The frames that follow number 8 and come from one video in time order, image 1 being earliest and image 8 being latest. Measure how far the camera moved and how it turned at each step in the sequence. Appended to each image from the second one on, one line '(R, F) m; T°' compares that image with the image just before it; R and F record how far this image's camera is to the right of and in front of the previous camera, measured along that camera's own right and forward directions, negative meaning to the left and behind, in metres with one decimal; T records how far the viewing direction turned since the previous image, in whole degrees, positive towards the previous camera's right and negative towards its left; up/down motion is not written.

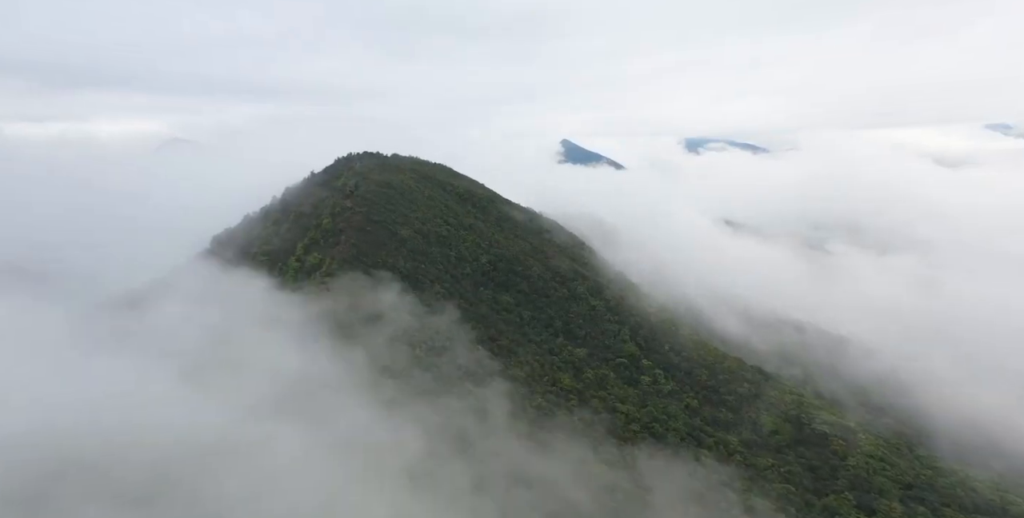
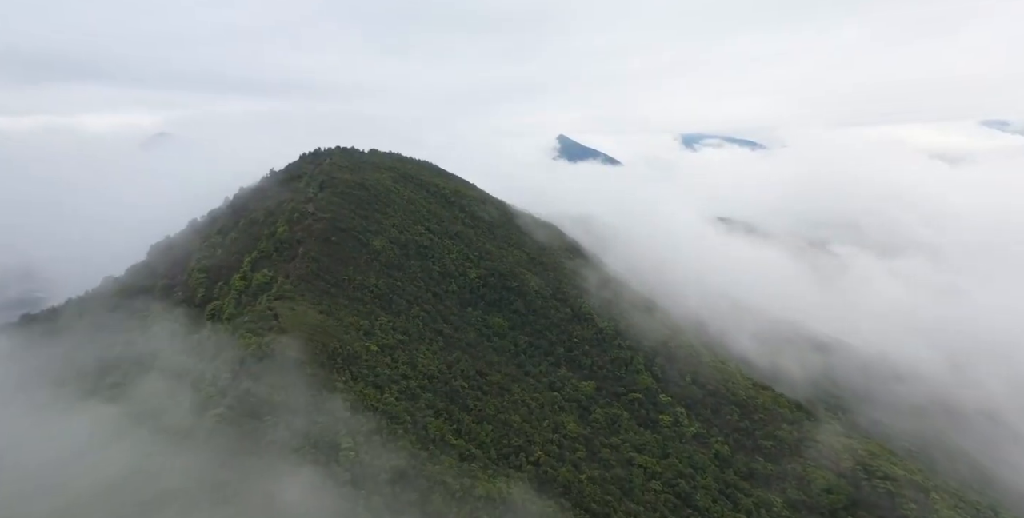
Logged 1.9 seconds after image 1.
(+0.4, +10.8) m; 0°
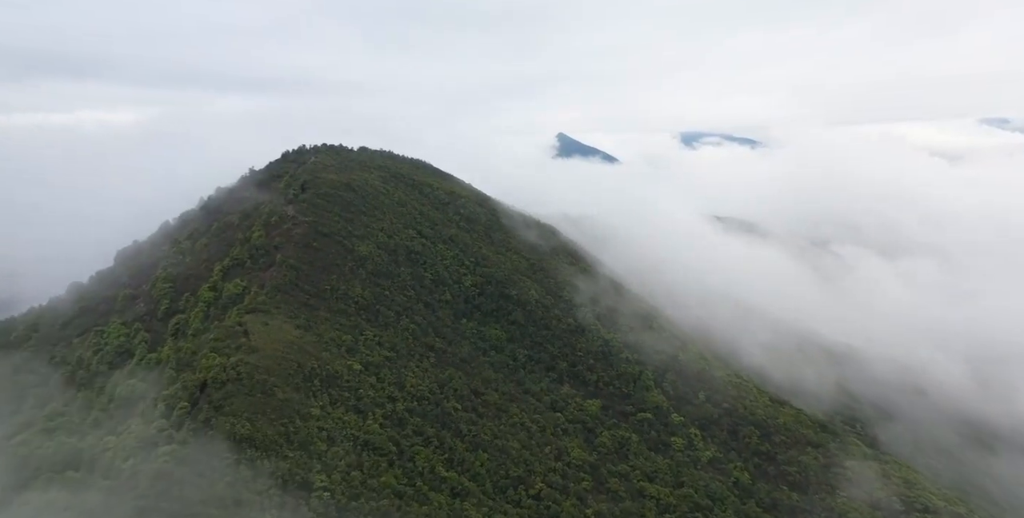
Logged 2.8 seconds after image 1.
(+0.1, +4.7) m; 0°
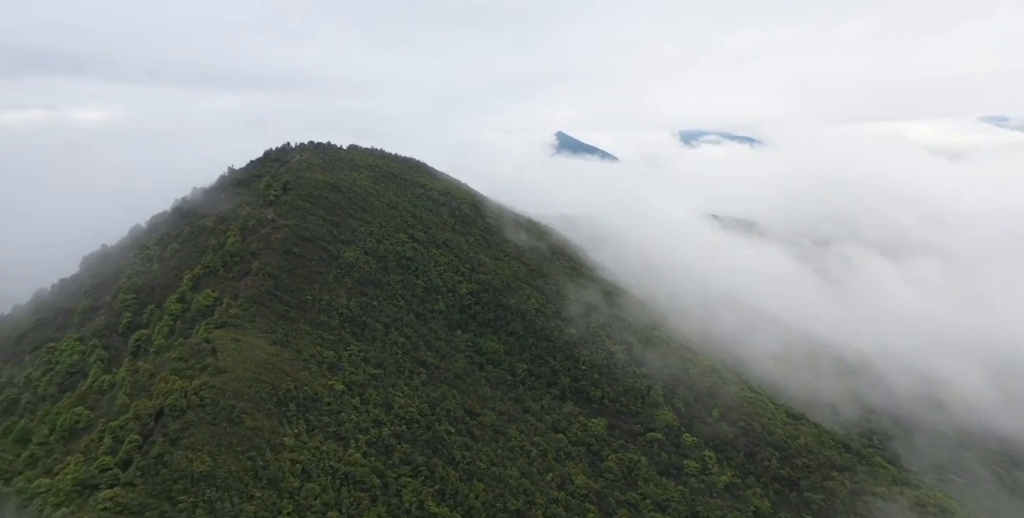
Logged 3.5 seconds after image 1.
(+0.1, +4.1) m; 0°
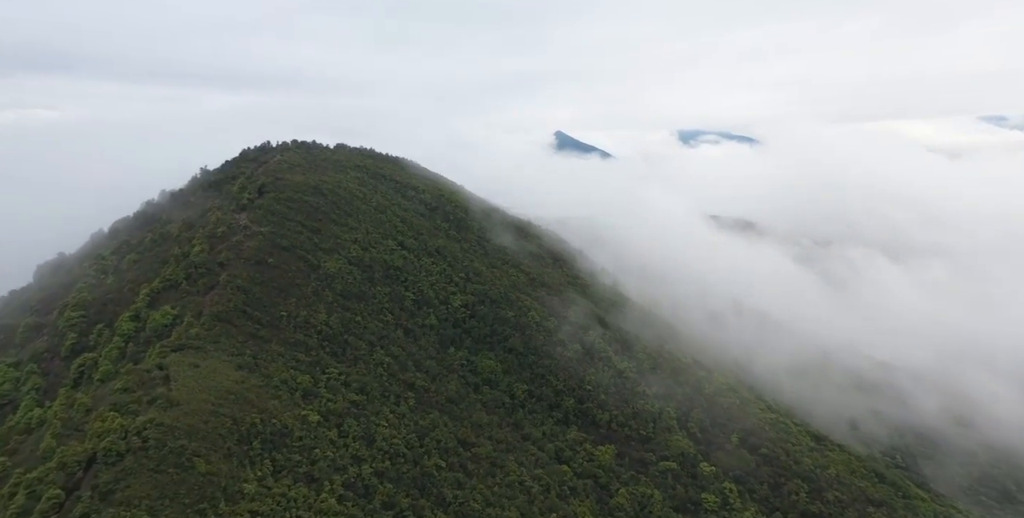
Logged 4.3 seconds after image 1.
(+0.1, +4.7) m; 0°
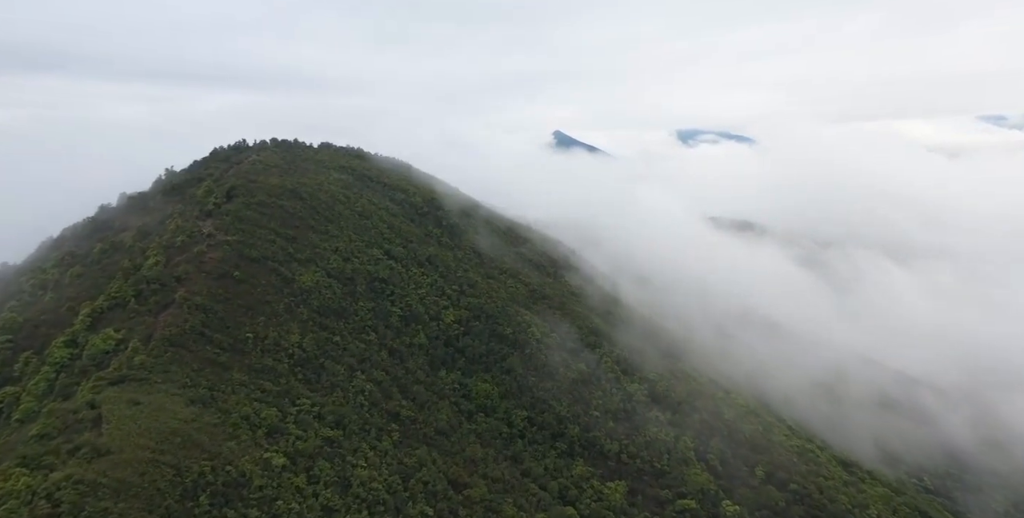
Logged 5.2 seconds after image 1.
(+0.1, +4.9) m; 0°
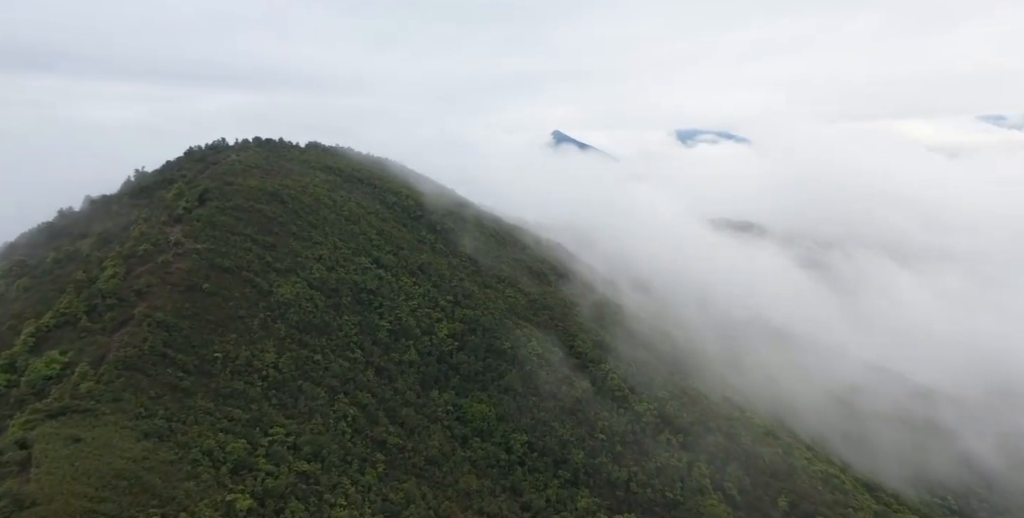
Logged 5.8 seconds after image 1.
(+0.1, +3.5) m; 0°
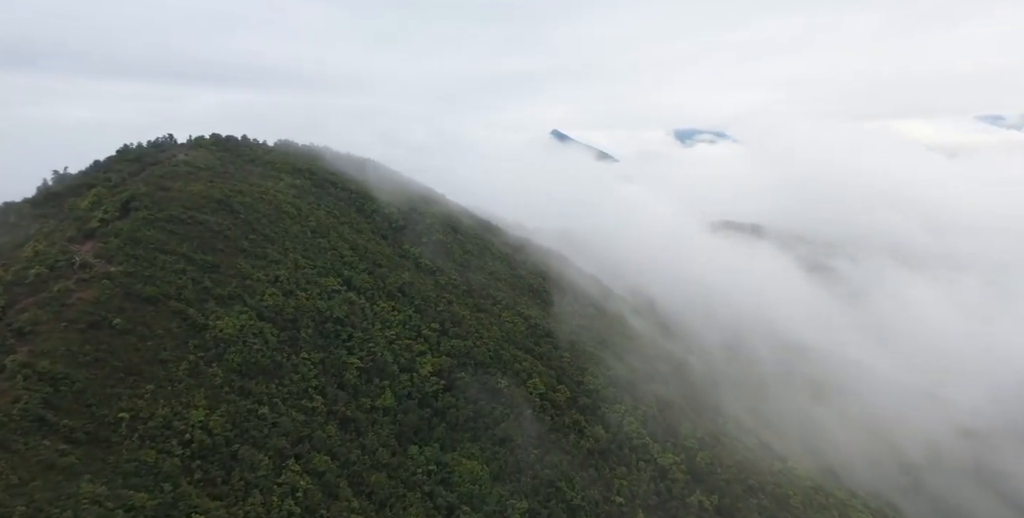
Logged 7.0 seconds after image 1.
(+0.1, +7.3) m; 0°
